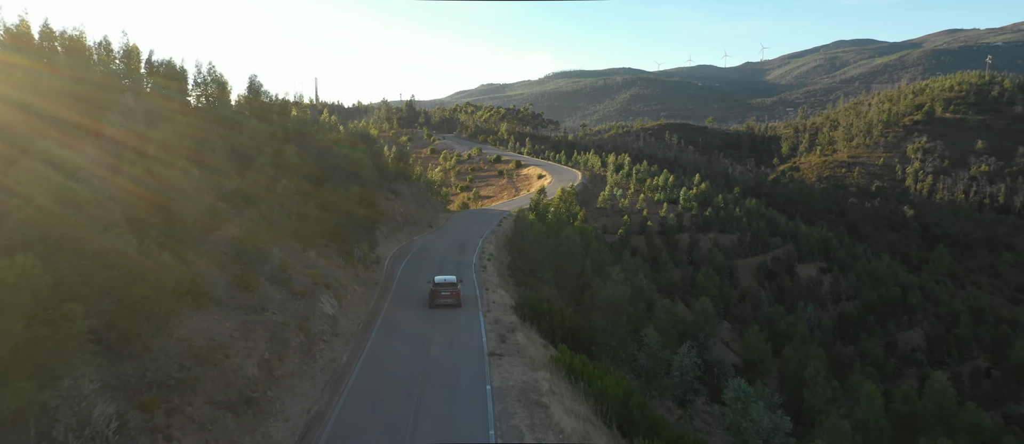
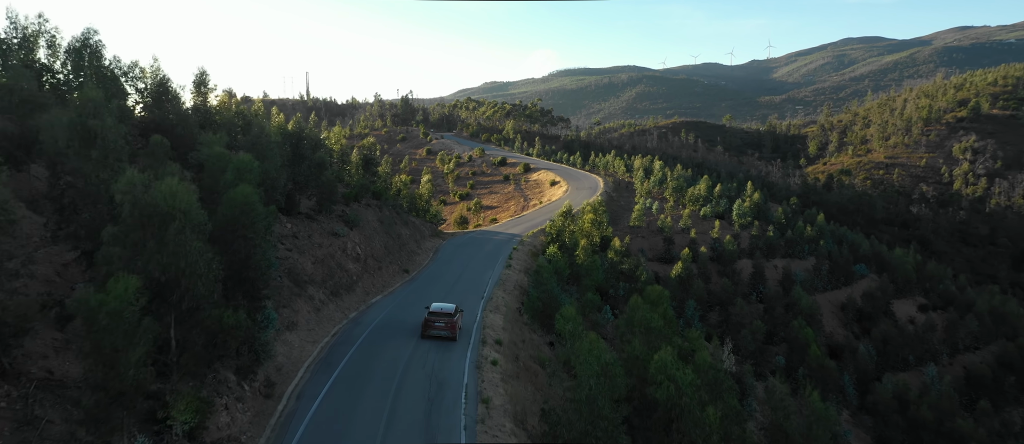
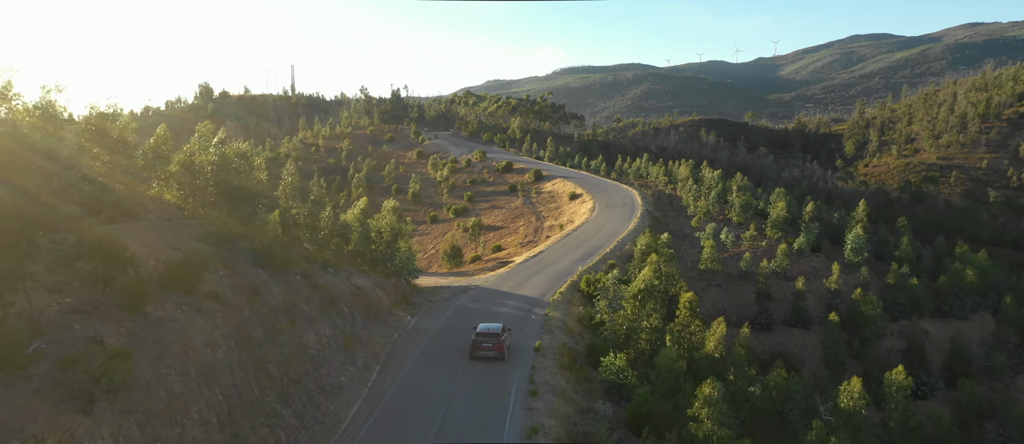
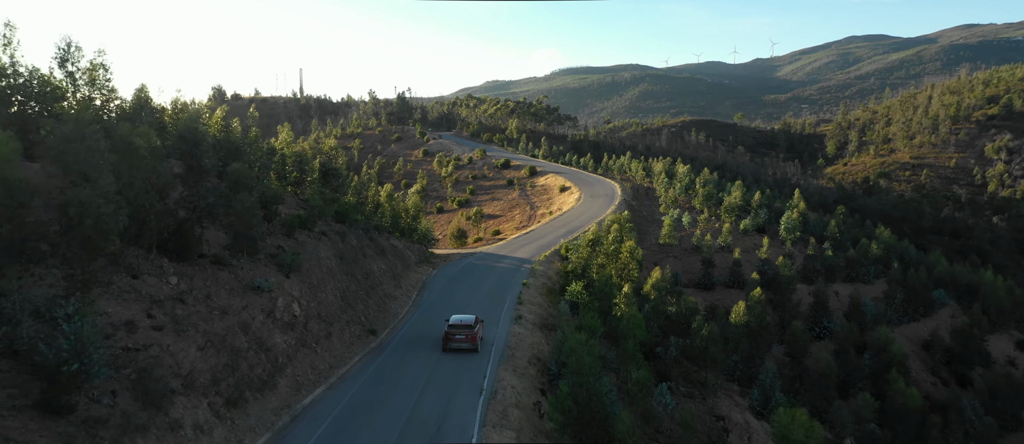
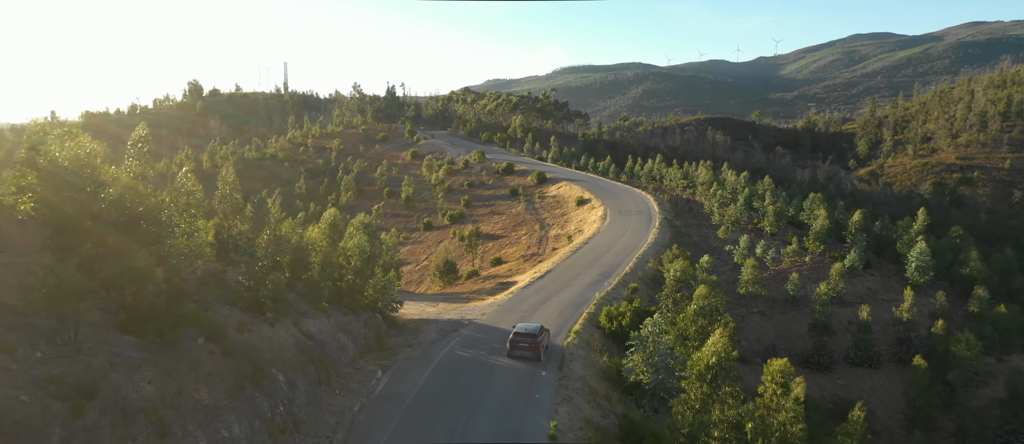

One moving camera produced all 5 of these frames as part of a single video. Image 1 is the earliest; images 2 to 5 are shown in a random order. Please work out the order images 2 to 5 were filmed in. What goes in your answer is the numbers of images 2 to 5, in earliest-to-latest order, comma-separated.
2, 4, 3, 5
